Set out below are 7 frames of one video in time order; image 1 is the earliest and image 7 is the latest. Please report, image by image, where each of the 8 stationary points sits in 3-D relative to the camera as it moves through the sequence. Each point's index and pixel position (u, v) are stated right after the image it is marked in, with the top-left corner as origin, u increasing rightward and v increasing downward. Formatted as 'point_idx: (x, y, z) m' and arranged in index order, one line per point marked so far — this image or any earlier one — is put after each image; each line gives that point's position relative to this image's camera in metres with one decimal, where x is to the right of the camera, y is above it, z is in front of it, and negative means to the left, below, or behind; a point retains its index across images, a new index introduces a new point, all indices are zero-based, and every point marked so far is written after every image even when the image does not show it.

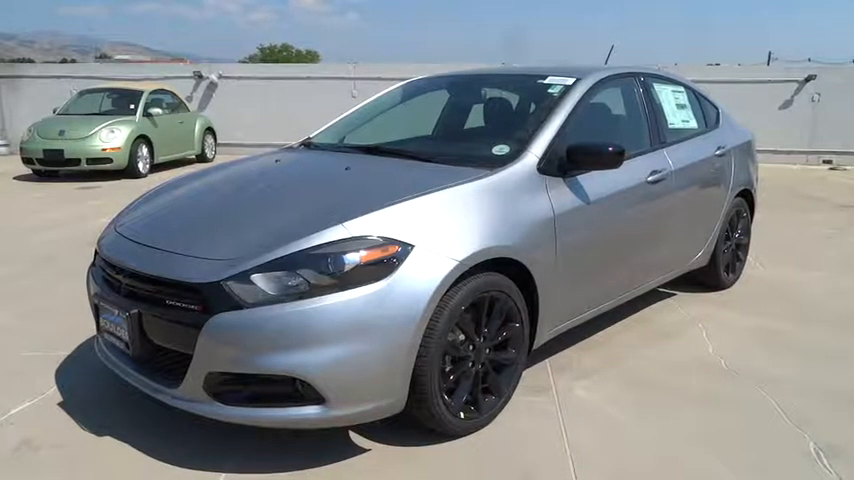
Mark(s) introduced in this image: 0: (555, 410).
0: (+0.6, -0.8, +3.3) m
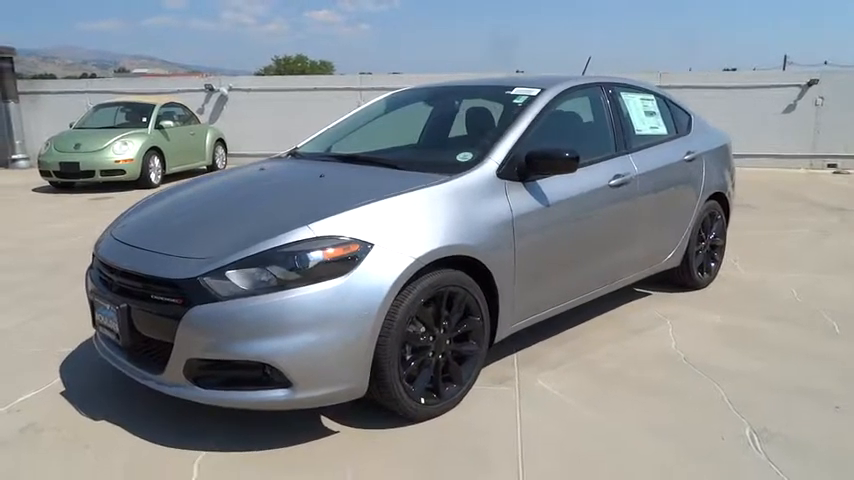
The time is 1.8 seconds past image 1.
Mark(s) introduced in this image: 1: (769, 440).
0: (+0.4, -0.8, +3.5) m
1: (+1.5, -0.9, +3.2) m
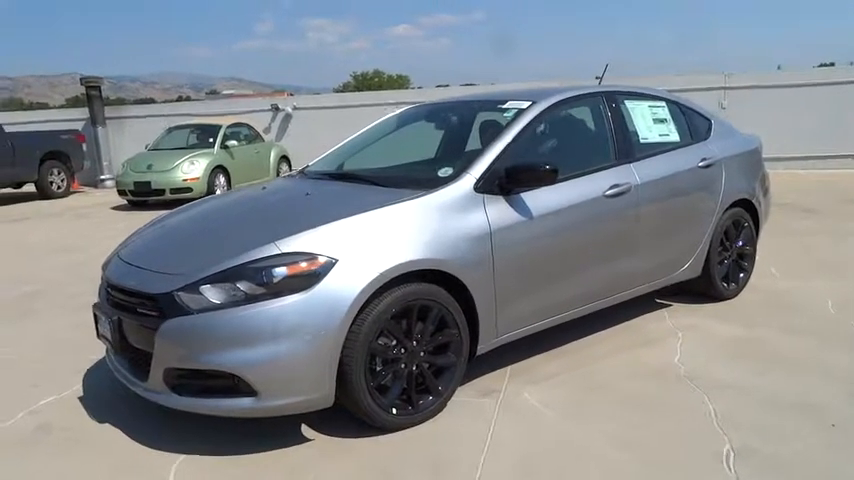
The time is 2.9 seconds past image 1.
0: (+0.3, -0.8, +3.6) m
1: (+1.4, -0.9, +3.1) m
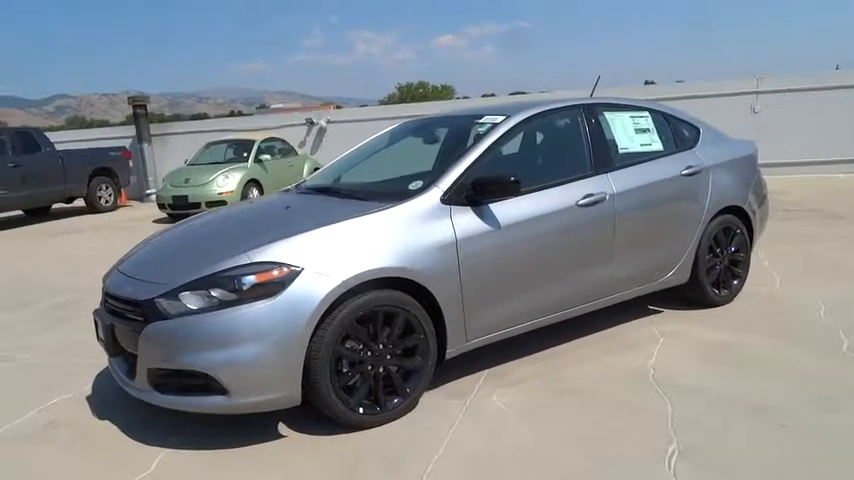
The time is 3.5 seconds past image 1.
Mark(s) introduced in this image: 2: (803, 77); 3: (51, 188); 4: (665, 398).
0: (+0.2, -0.9, +3.7) m
1: (+1.2, -0.9, +3.2) m
2: (+7.2, +3.1, +13.9) m
3: (-6.9, +0.9, +13.4) m
4: (+1.2, -0.8, +3.8) m
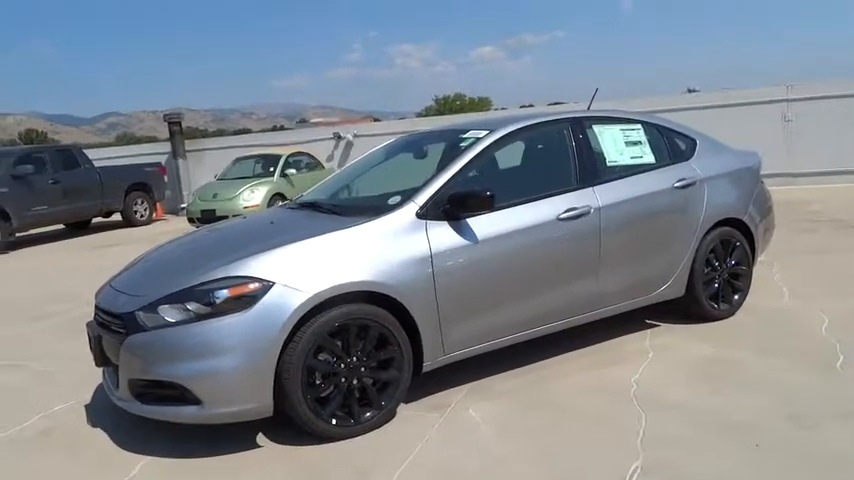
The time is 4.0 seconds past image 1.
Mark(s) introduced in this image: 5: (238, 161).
0: (+0.1, -0.9, +3.8) m
1: (+1.0, -1.0, +3.2) m
2: (+7.6, +2.9, +13.6) m
3: (-6.4, +0.7, +13.9) m
4: (+1.1, -0.9, +3.7) m
5: (-3.5, +1.5, +13.4) m
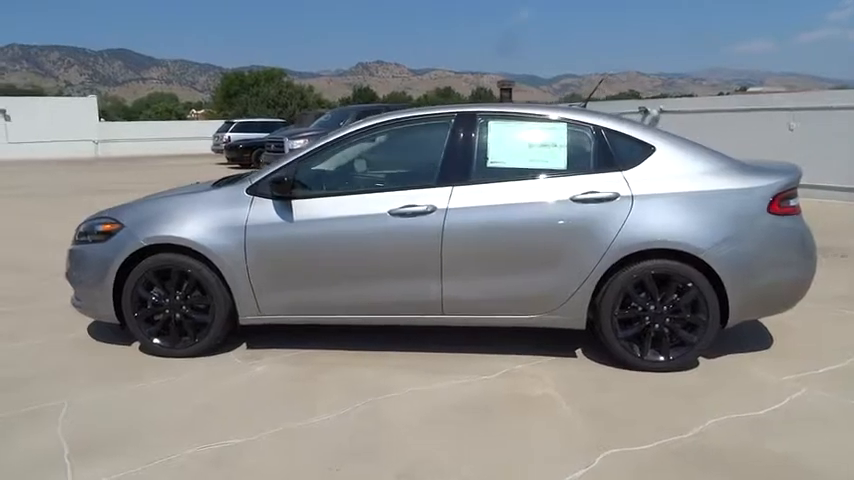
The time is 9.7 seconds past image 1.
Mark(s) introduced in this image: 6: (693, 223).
0: (-0.6, -0.9, +3.4) m
1: (+0.3, -1.1, +2.7) m
2: (+7.7, +2.5, +12.8) m
3: (-6.5, +1.7, +13.6) m
4: (+0.5, -1.0, +3.3) m
5: (-3.5, +2.2, +12.9) m
6: (+1.5, +0.1, +4.2) m
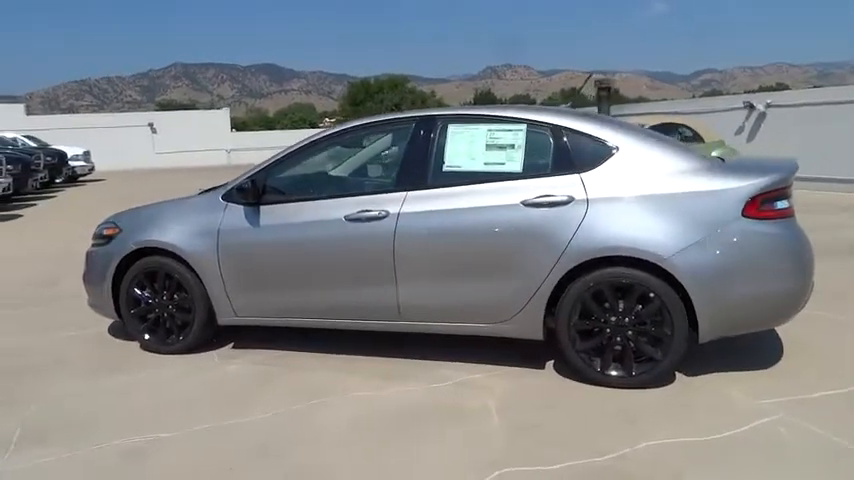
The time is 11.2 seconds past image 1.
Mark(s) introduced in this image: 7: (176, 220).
0: (-1.0, -0.9, +3.5) m
1: (-0.2, -1.1, +2.7) m
2: (+8.8, +2.4, +11.3) m
3: (-5.0, +1.7, +14.6) m
4: (0.0, -1.0, +3.2) m
5: (-2.2, +2.1, +13.4) m
6: (+1.2, +0.1, +3.9) m
7: (-1.6, +0.1, +4.8) m
